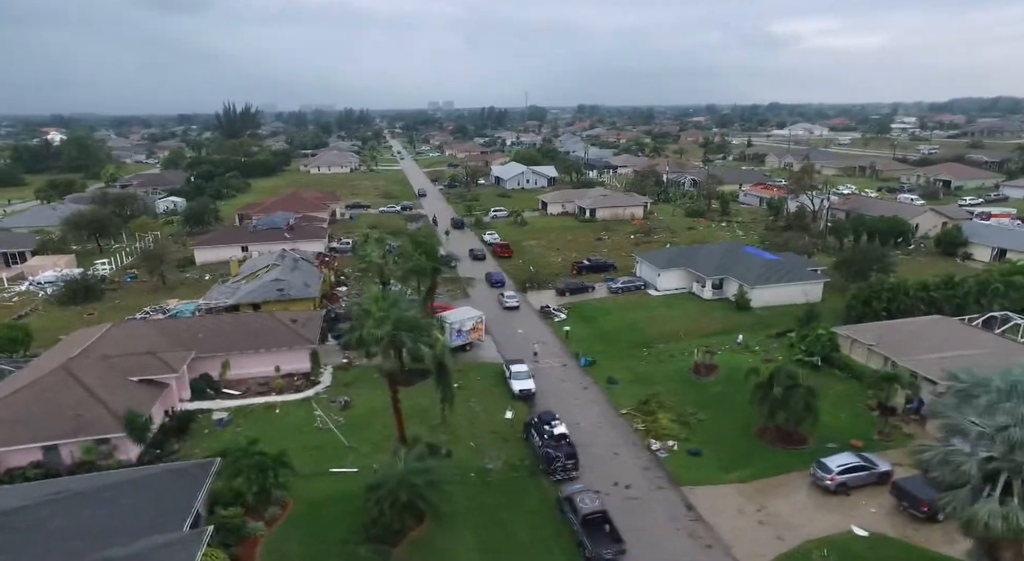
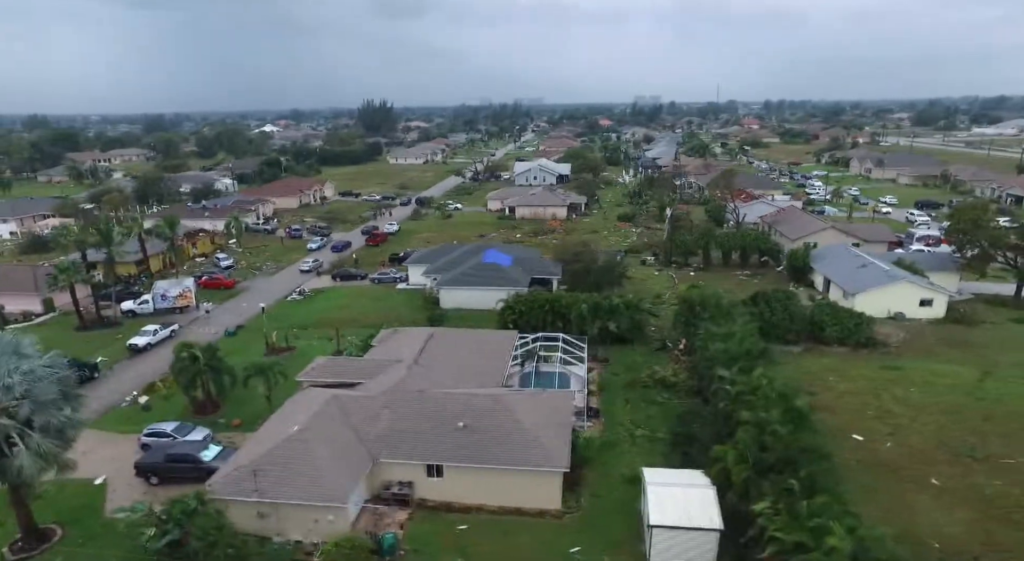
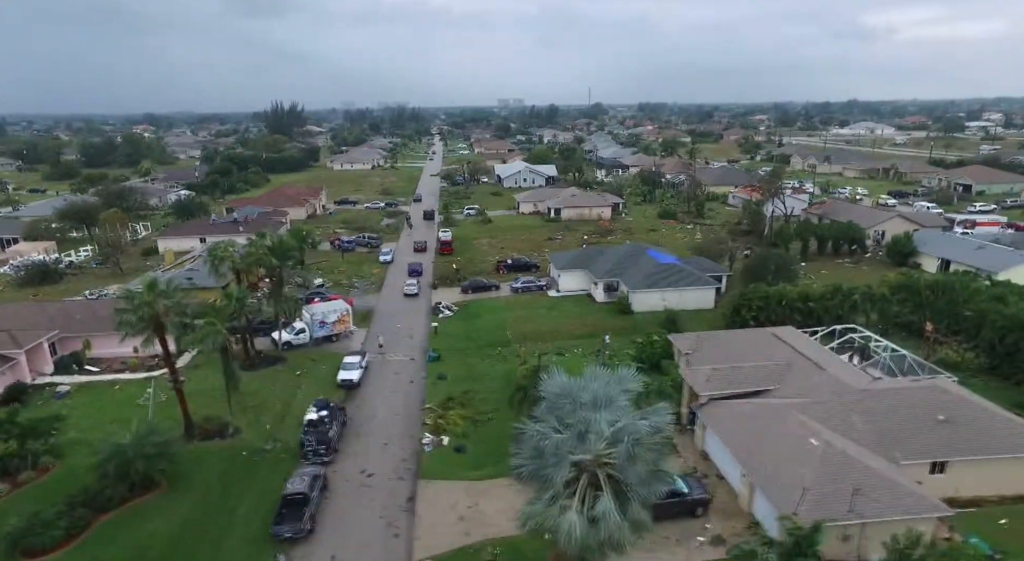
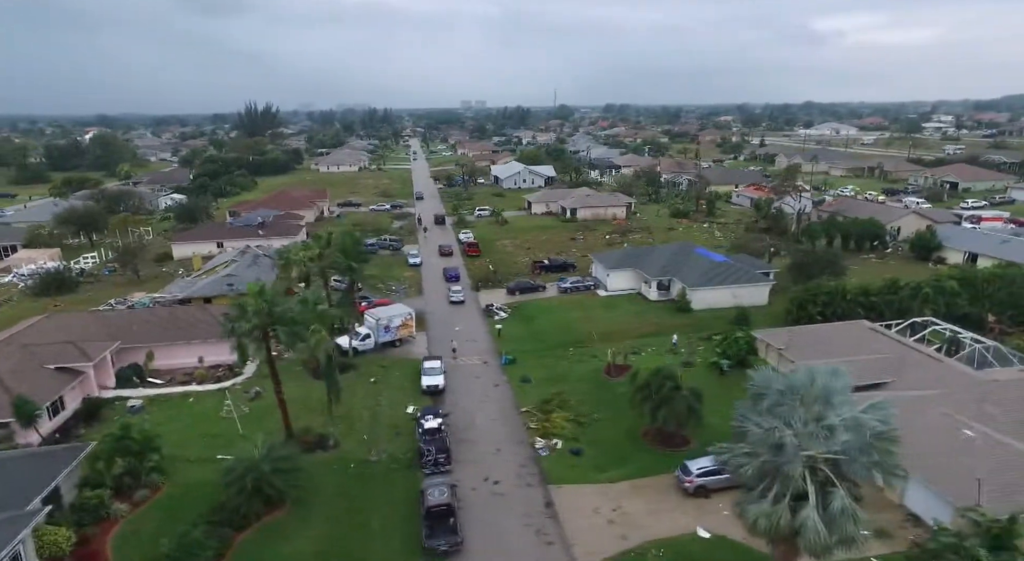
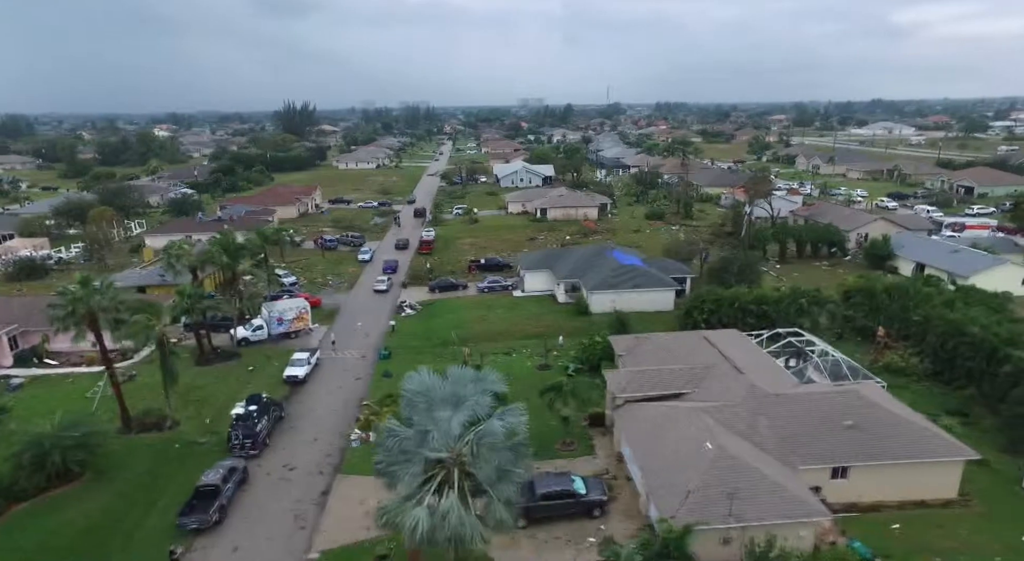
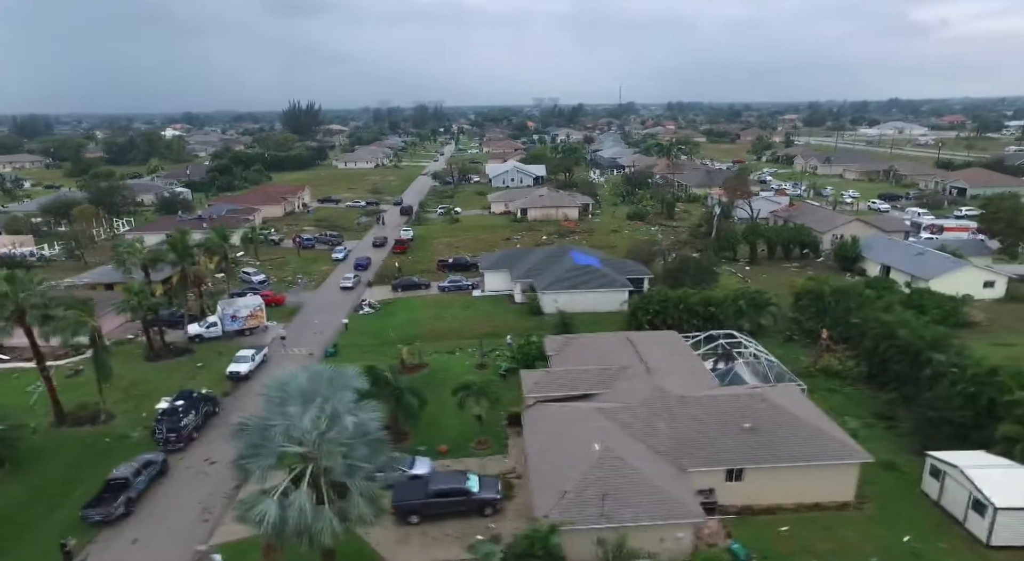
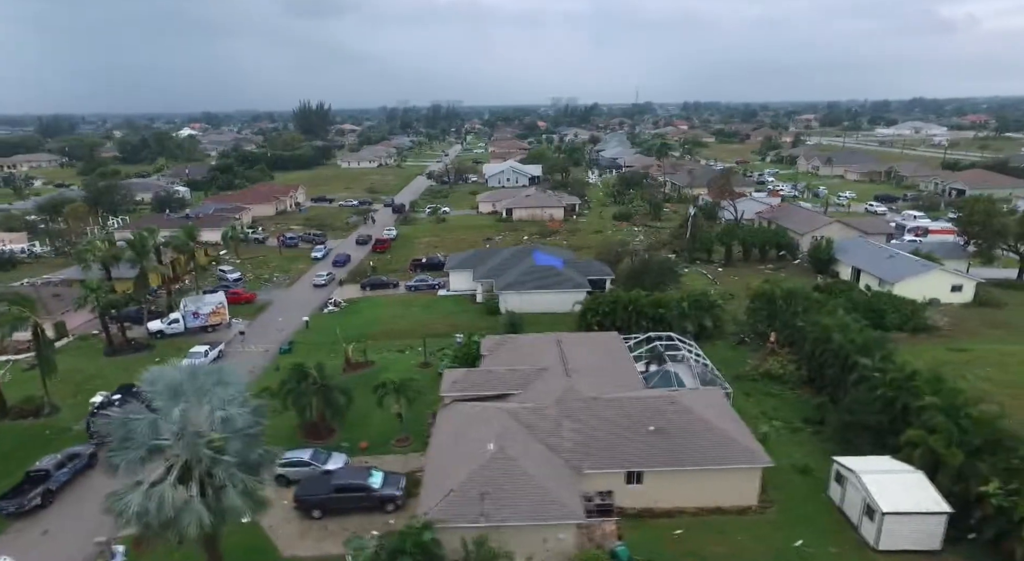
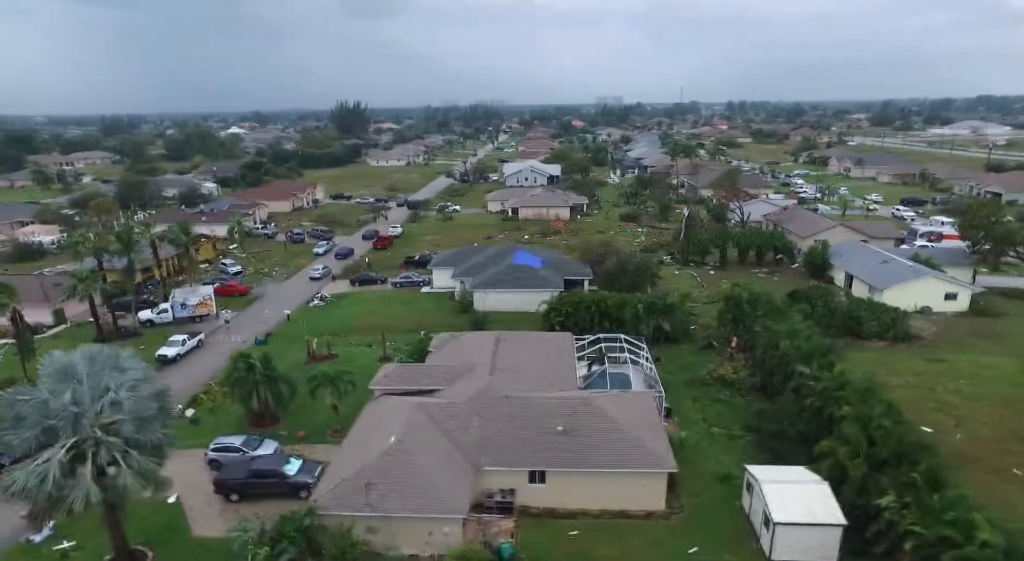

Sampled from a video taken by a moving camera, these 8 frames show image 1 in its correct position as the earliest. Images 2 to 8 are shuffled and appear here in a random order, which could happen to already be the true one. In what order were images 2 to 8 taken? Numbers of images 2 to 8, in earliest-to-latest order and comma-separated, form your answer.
4, 3, 5, 6, 7, 8, 2
